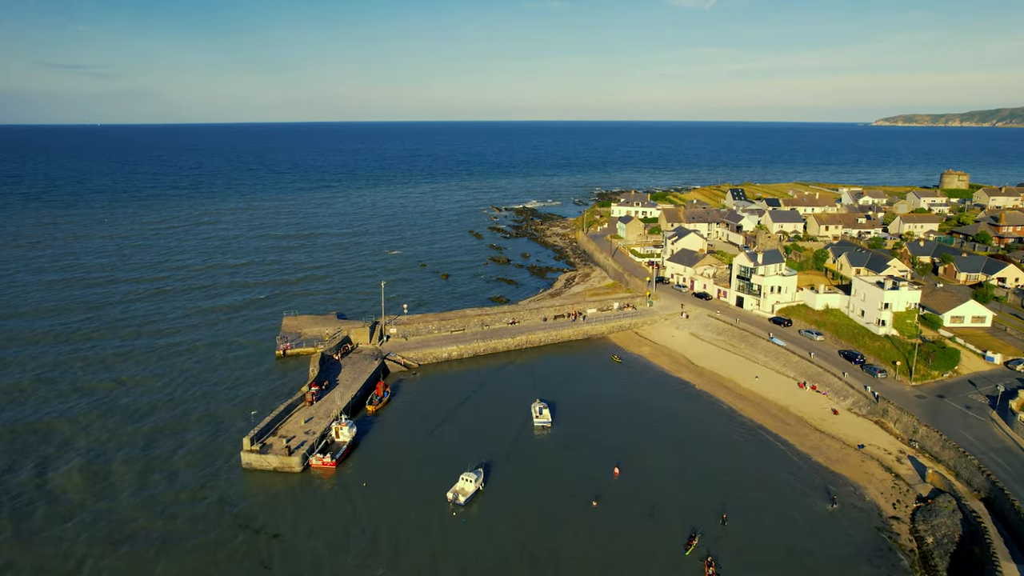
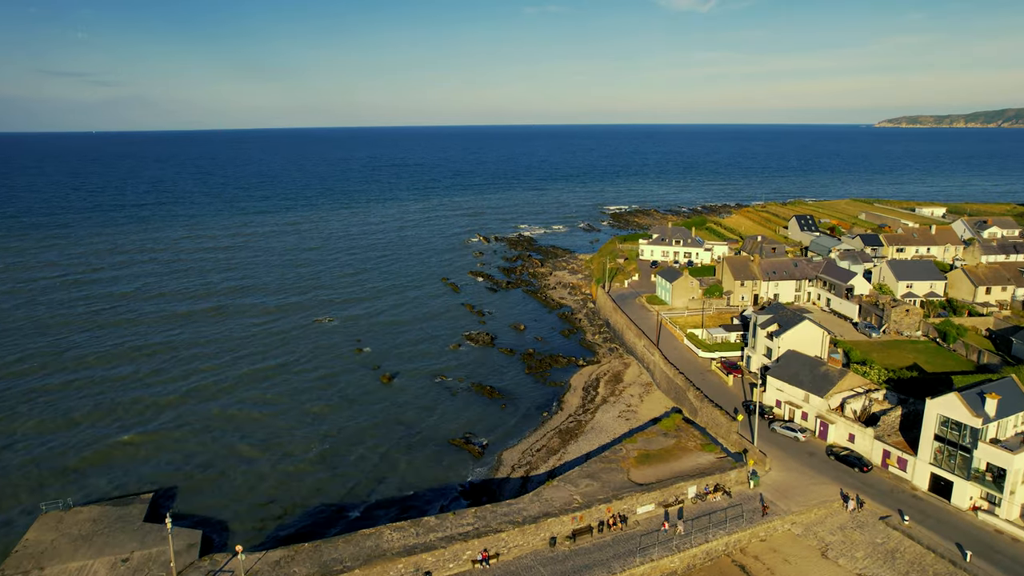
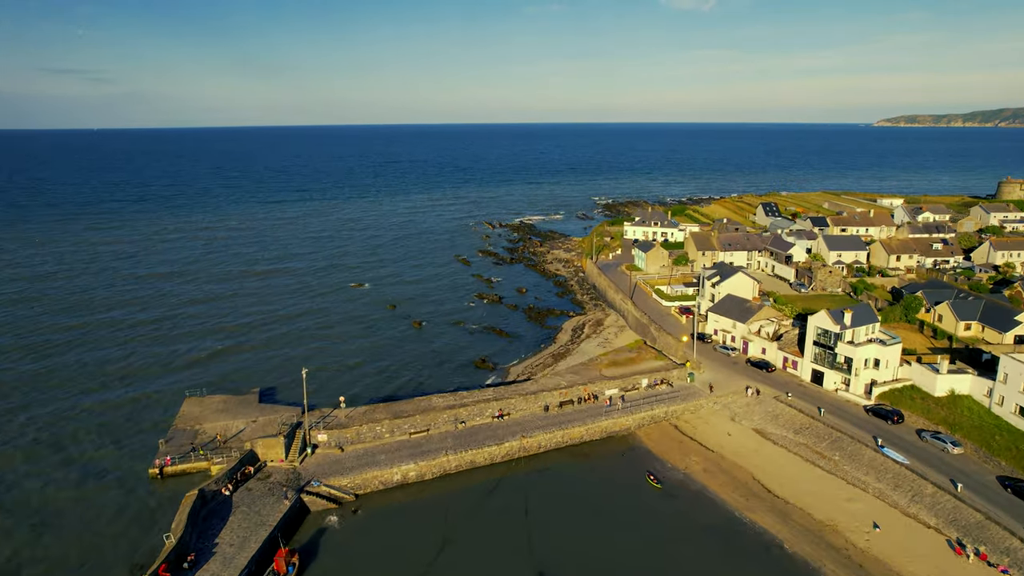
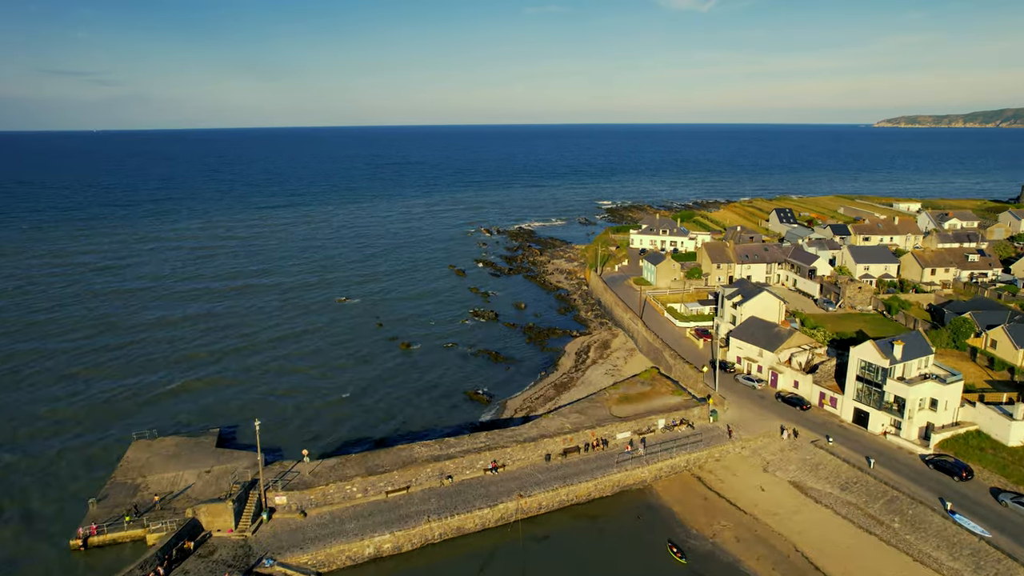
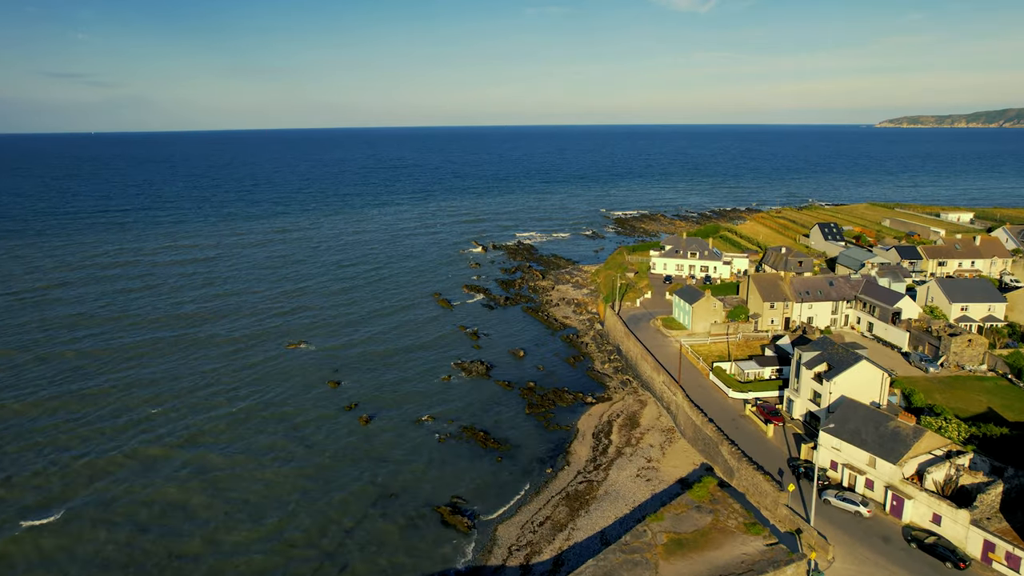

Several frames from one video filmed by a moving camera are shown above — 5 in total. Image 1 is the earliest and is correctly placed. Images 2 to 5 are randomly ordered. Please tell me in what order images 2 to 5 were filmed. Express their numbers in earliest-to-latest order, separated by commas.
3, 4, 2, 5
